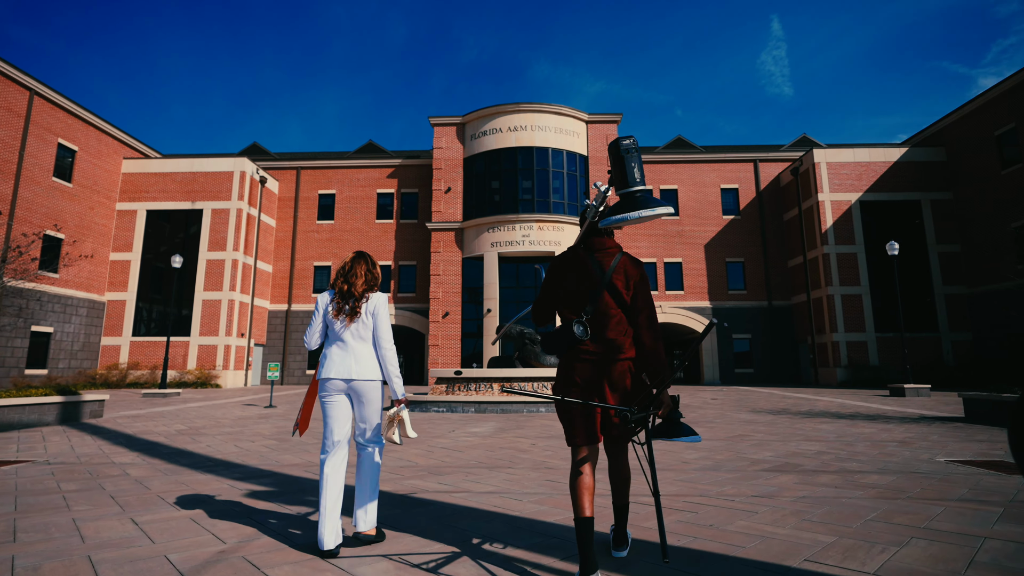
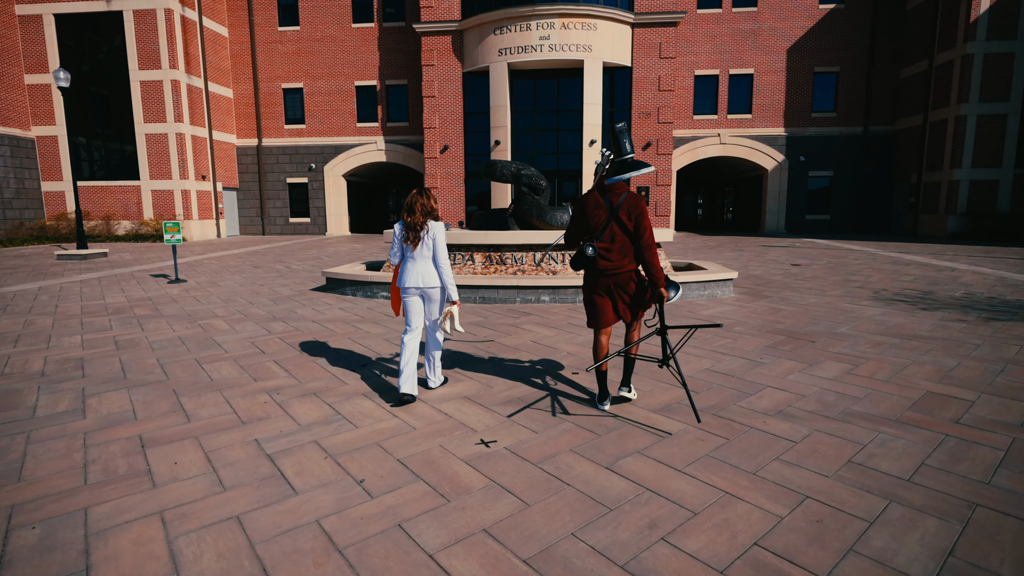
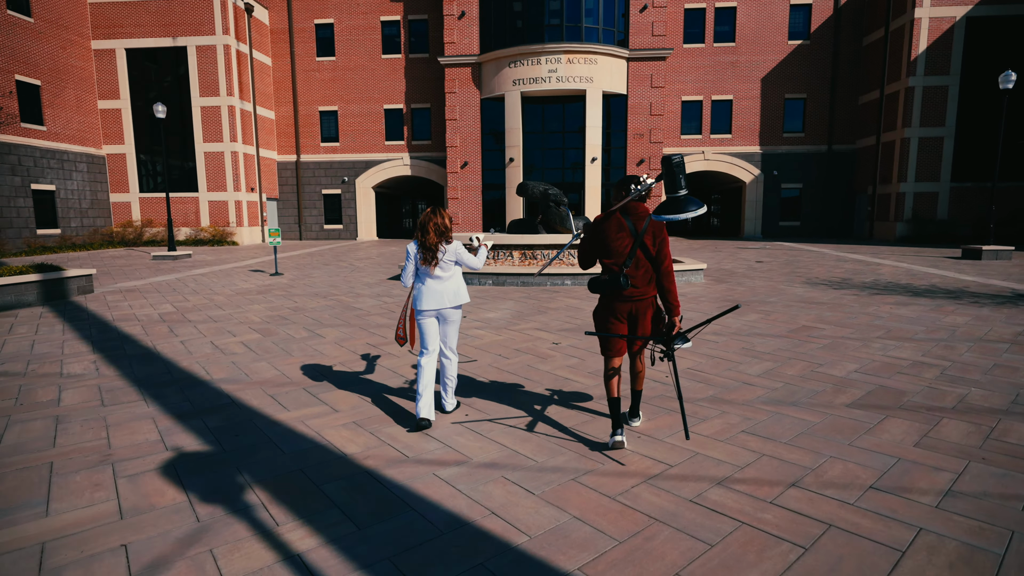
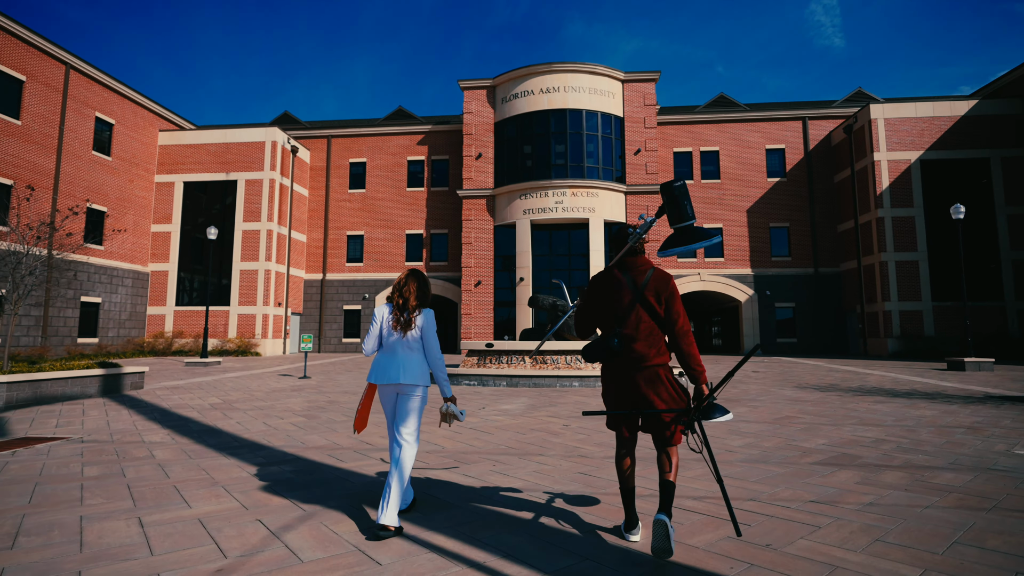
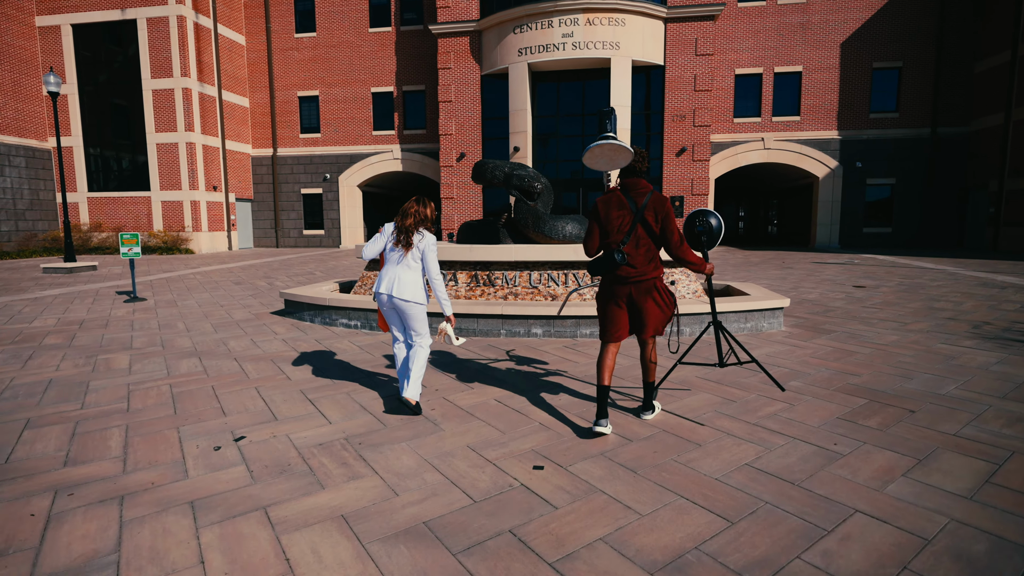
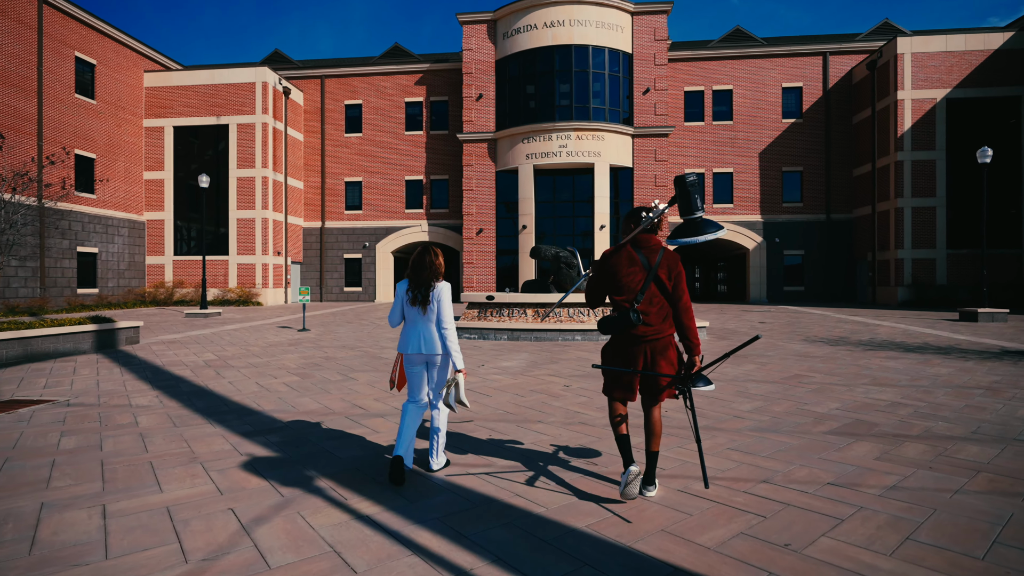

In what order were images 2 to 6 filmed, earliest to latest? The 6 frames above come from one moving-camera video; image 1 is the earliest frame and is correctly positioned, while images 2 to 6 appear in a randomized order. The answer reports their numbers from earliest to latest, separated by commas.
4, 6, 3, 2, 5
